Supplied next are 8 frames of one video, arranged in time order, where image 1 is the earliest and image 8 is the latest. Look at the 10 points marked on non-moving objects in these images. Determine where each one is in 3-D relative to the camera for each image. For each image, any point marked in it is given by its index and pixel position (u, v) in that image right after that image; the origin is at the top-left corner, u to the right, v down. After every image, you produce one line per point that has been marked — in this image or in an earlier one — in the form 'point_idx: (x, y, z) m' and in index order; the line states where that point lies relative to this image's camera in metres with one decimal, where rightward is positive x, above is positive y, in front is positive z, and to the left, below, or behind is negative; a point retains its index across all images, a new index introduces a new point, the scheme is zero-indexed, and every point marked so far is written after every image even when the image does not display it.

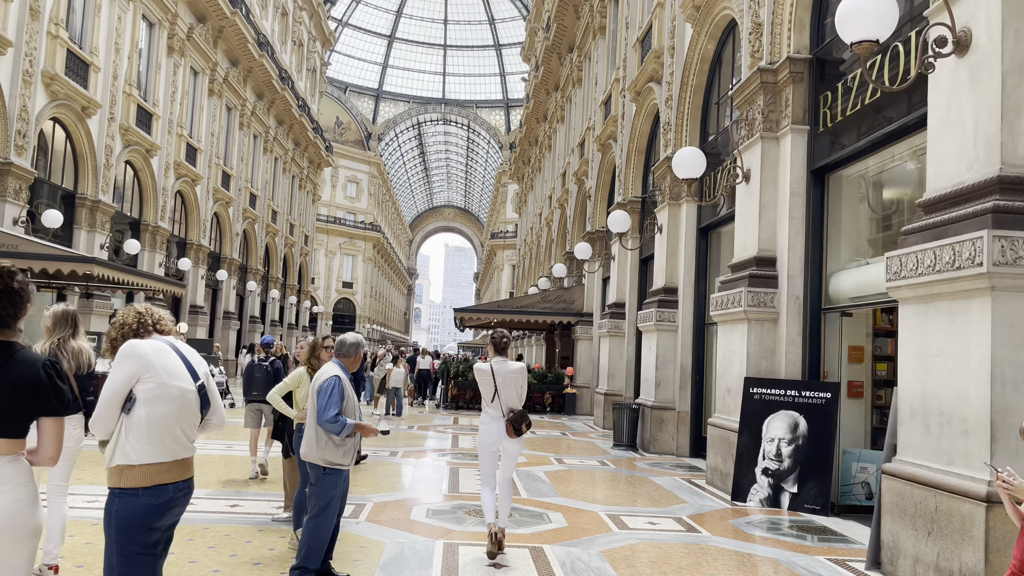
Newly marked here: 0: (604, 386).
0: (+2.0, -2.1, +17.1) m
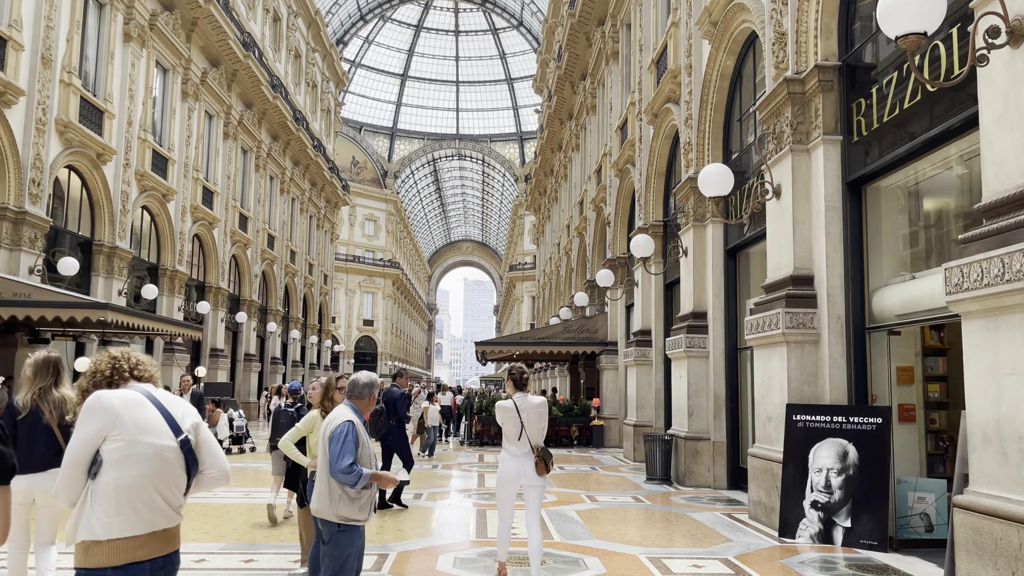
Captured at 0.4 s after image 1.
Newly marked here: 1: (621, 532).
0: (+2.5, -2.6, +16.5) m
1: (+1.1, -2.5, +8.3) m
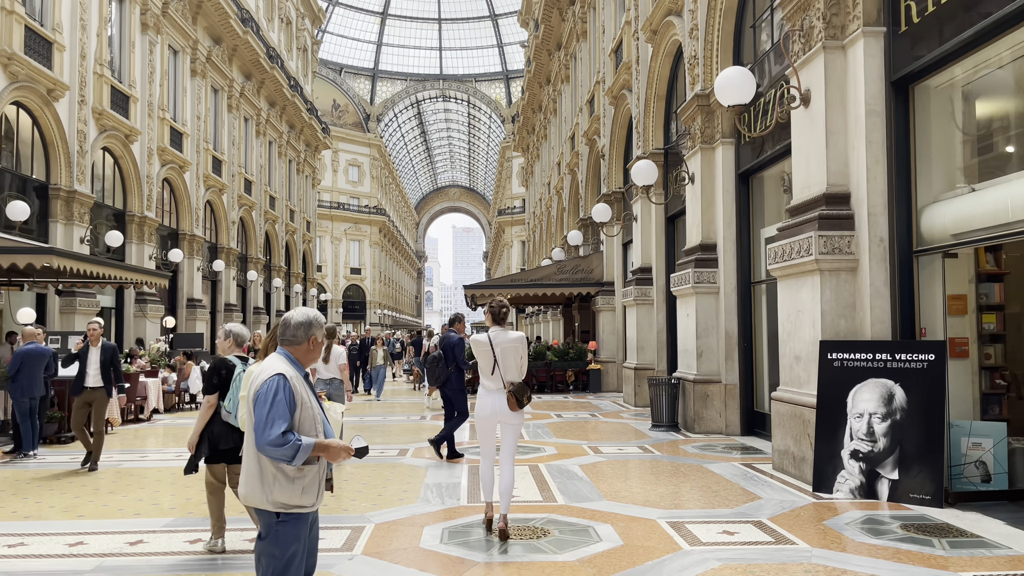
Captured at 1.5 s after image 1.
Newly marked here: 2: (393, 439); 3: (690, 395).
0: (+2.3, -1.4, +15.6) m
1: (+1.1, -1.8, +7.3) m
2: (-1.6, -2.1, +11.1) m
3: (+2.5, -1.5, +11.3) m
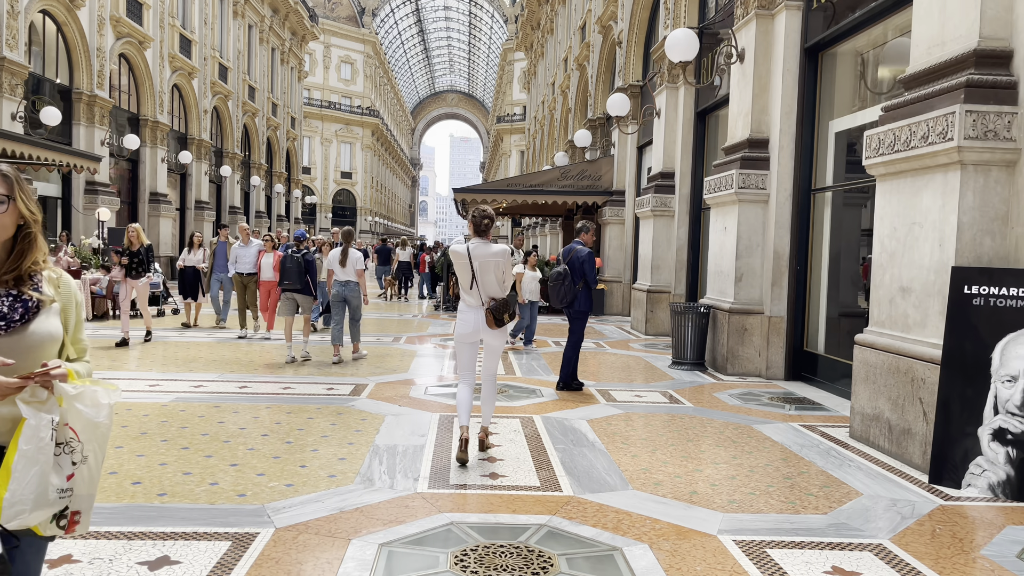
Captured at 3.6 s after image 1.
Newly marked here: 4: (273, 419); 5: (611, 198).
0: (+2.2, +0.1, +13.3) m
1: (+1.0, -1.1, +5.2) m
2: (-1.8, -0.9, +8.9) m
3: (+2.4, -0.4, +9.2) m
4: (-1.8, -1.0, +6.0) m
5: (+2.1, +1.9, +17.1) m
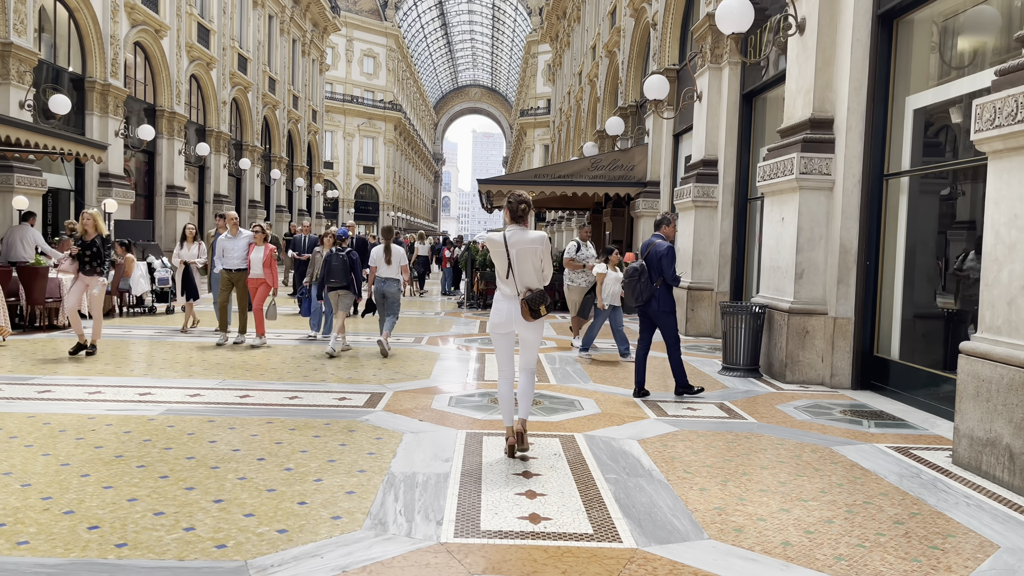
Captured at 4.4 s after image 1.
0: (+2.7, +0.2, +12.4) m
1: (+1.2, -1.1, +4.3) m
2: (-1.4, -0.8, +8.1) m
3: (+2.7, -0.4, +8.2) m
4: (-1.5, -1.0, +5.1) m
5: (+2.7, +2.0, +16.1) m
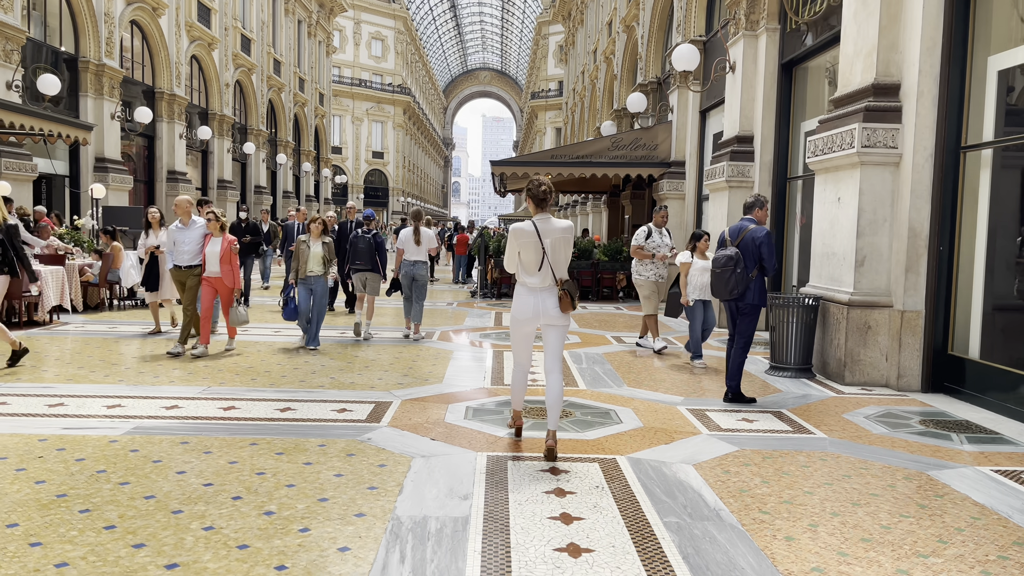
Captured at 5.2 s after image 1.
0: (+2.9, +0.4, +11.4) m
1: (+1.4, -1.1, +3.3) m
2: (-1.2, -0.8, +7.2) m
3: (+2.9, -0.3, +7.3) m
4: (-1.4, -0.9, +4.2) m
5: (+3.0, +2.2, +15.1) m
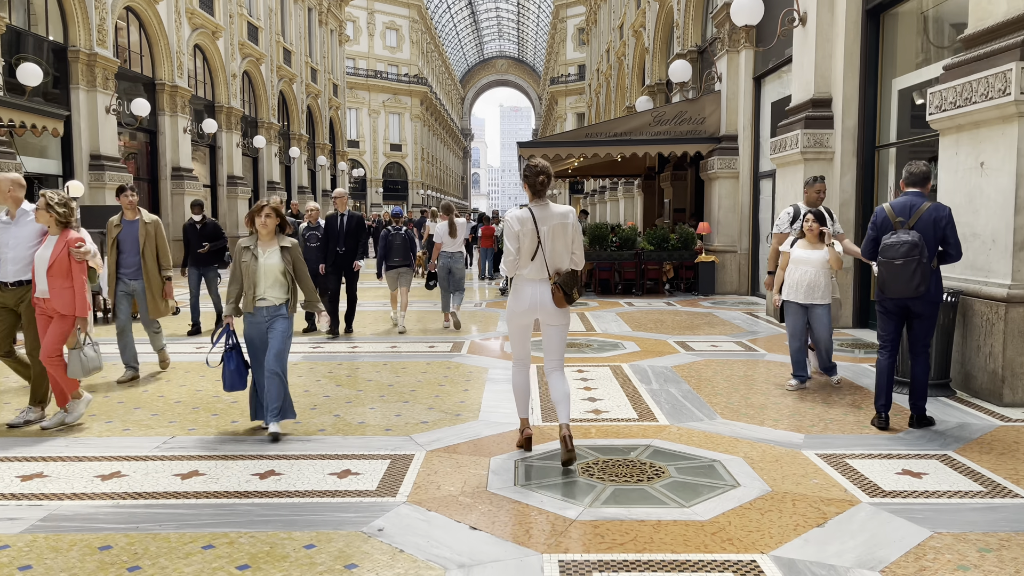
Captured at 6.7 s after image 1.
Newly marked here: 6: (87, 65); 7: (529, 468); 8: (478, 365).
0: (+3.4, +0.5, +9.8) m
1: (+1.7, -1.1, +1.7) m
2: (-0.9, -0.8, +5.7) m
3: (+3.3, -0.3, +5.6) m
4: (-1.1, -1.0, +2.7) m
5: (+3.5, +2.4, +13.4) m
6: (-9.0, +4.7, +17.2) m
7: (+0.1, -0.9, +4.2) m
8: (-0.3, -0.7, +7.3) m
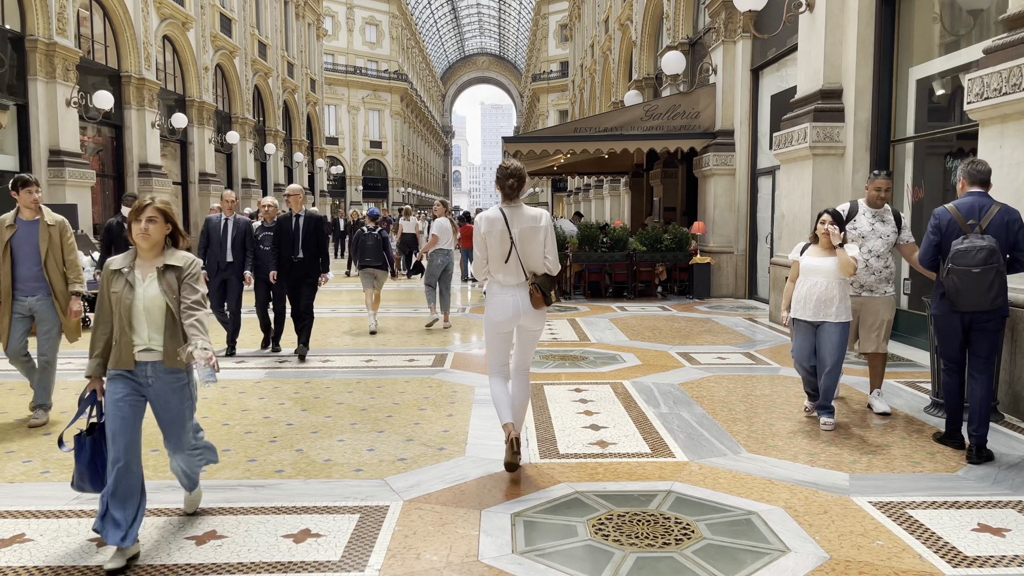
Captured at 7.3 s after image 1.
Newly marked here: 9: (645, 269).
0: (+3.2, +0.4, +9.1) m
1: (+1.7, -1.2, +1.0) m
2: (-0.9, -0.9, +4.9) m
3: (+3.2, -0.3, +4.9) m
4: (-1.0, -1.1, +1.9) m
5: (+3.2, +2.3, +12.8) m
6: (-9.4, +4.7, +16.2) m
7: (+0.1, -1.0, +3.4) m
8: (-0.4, -0.8, +6.5) m
9: (+2.2, +0.3, +13.3) m
